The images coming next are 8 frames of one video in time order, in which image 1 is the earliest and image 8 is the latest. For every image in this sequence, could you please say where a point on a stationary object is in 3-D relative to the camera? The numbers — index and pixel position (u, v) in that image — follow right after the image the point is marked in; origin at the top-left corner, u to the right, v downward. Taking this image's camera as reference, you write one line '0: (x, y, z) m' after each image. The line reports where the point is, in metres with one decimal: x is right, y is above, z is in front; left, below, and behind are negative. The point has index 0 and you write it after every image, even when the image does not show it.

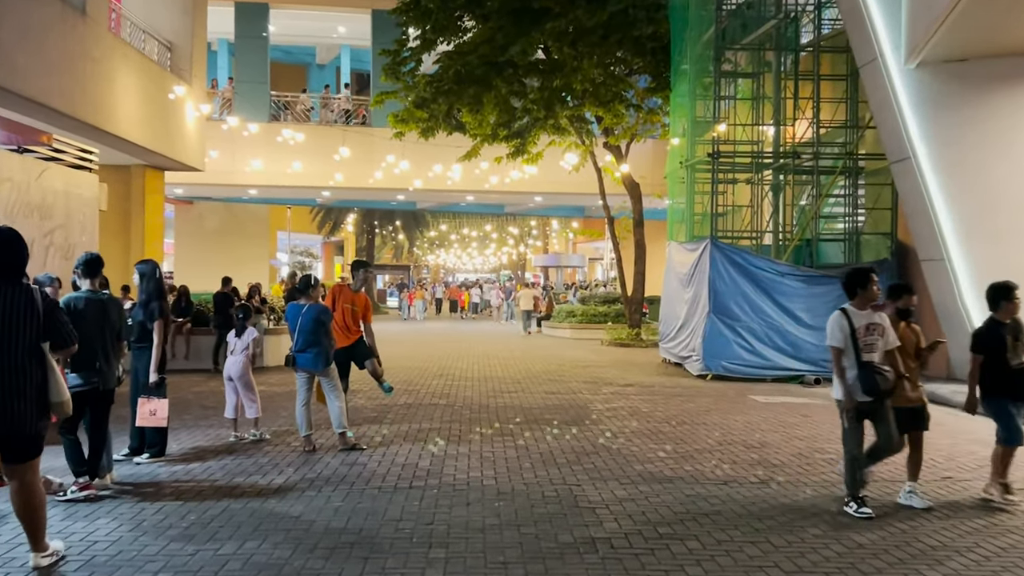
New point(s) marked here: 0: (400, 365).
0: (-1.9, -1.3, +16.0) m
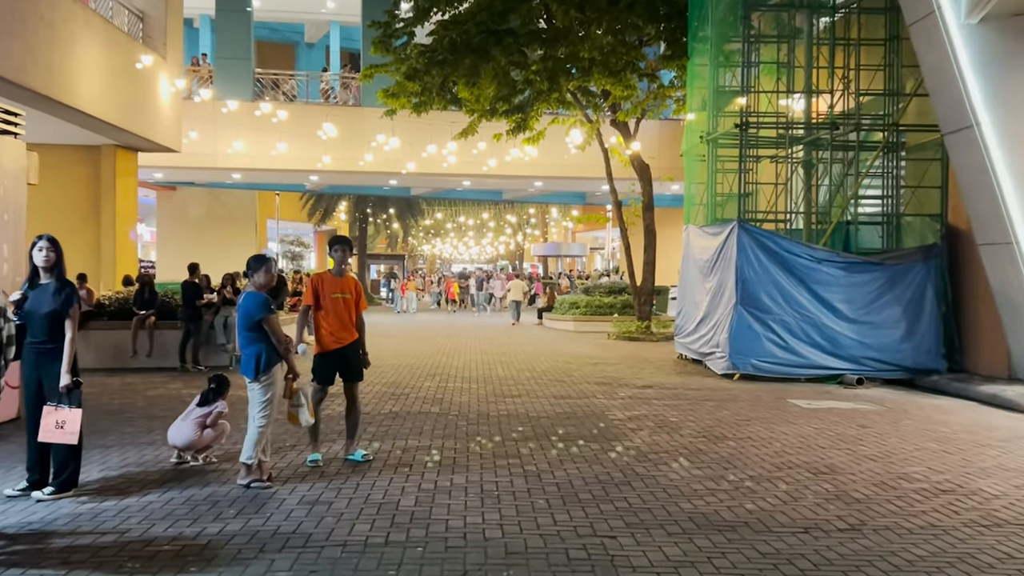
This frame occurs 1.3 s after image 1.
0: (-1.8, -1.1, +14.3) m
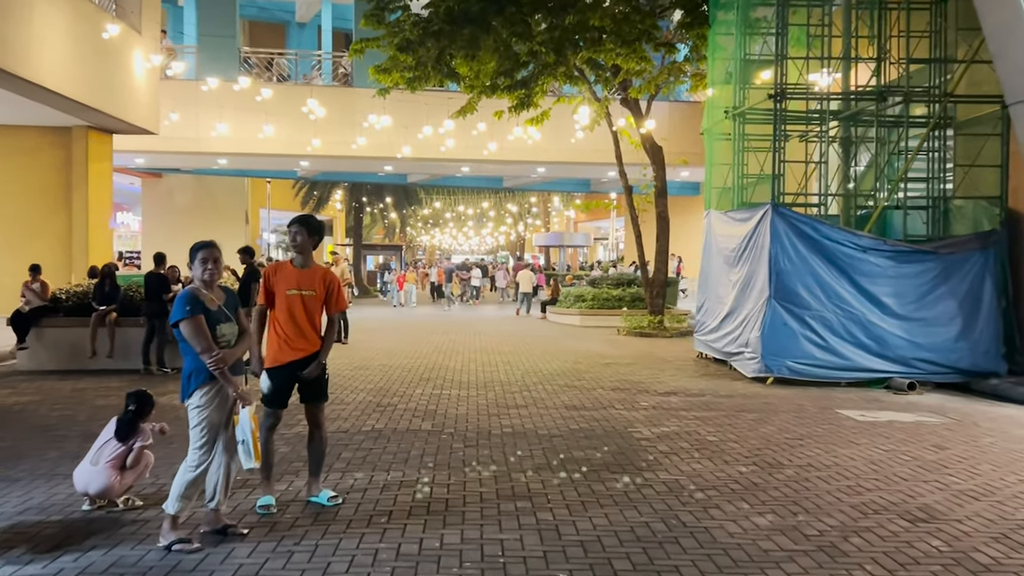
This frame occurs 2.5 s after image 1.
0: (-1.8, -1.0, +12.8) m
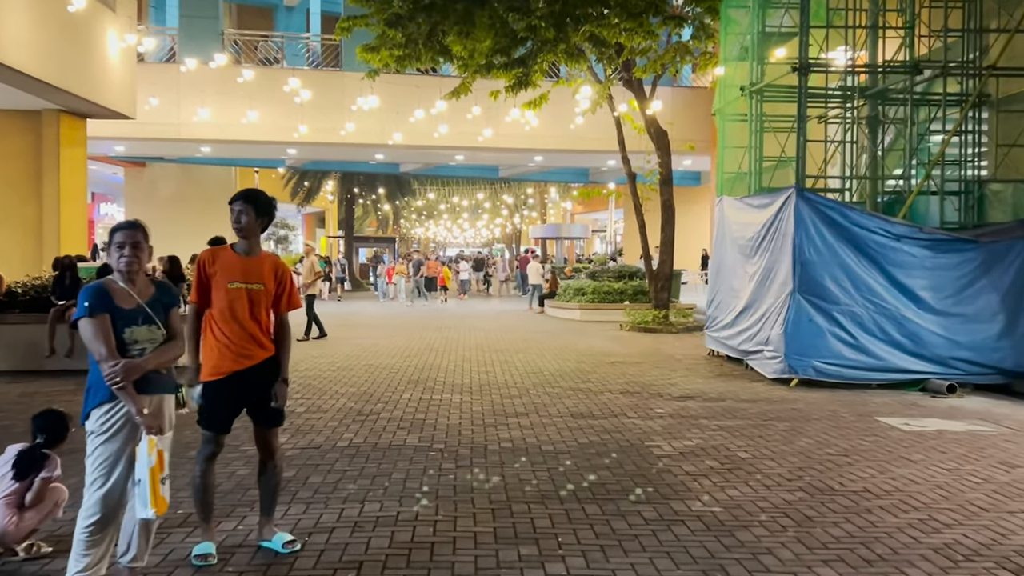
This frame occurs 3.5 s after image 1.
0: (-1.8, -0.9, +11.8) m
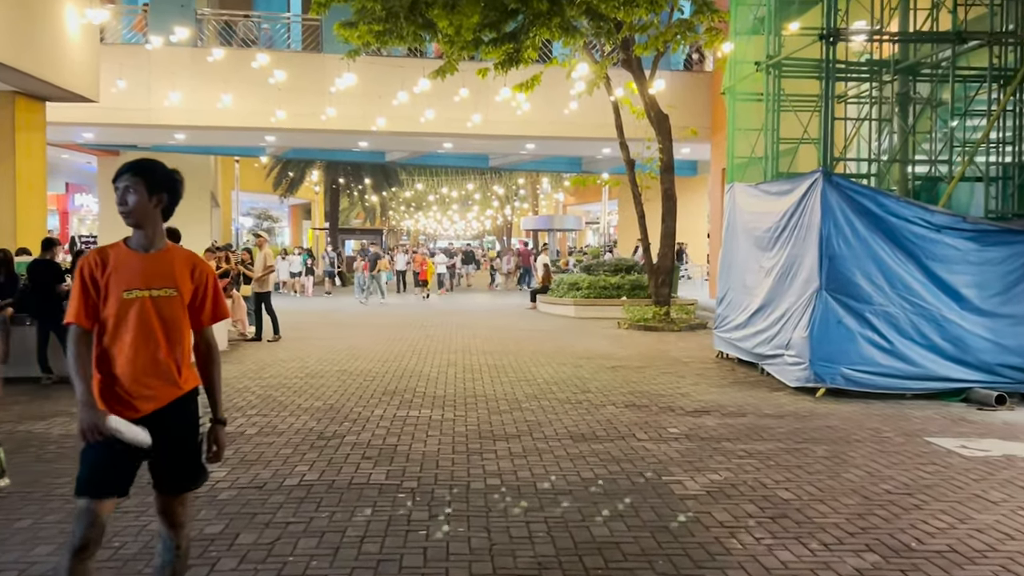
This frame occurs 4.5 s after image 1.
0: (-1.9, -0.9, +10.5) m
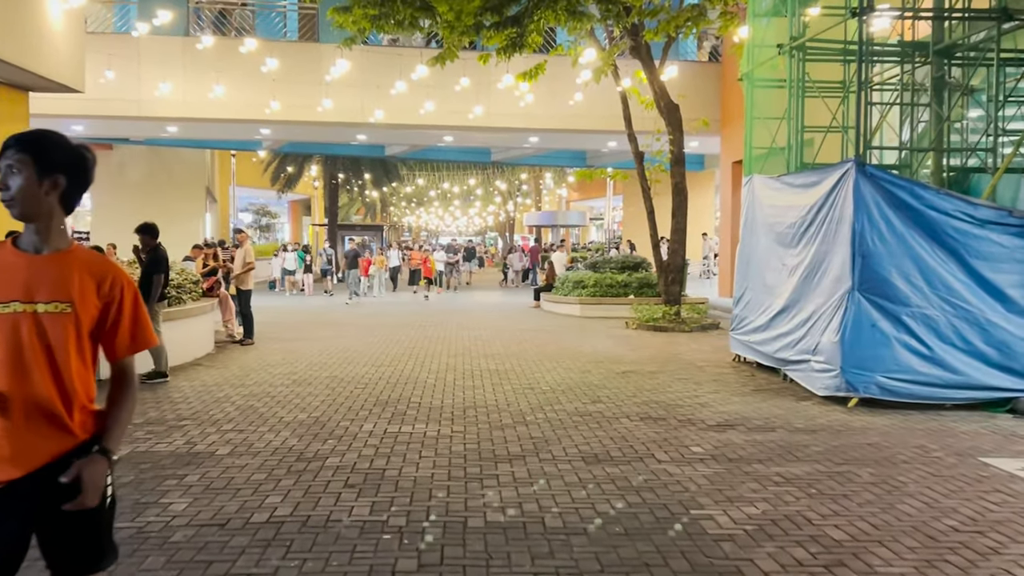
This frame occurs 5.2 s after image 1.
0: (-1.9, -0.9, +9.8) m
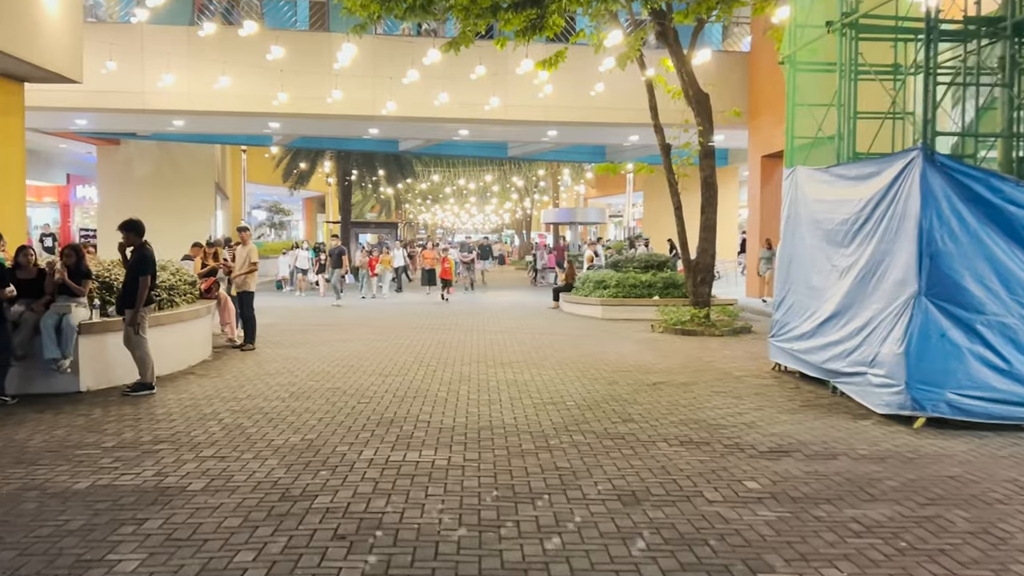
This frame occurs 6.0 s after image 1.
0: (-1.7, -0.9, +8.9) m
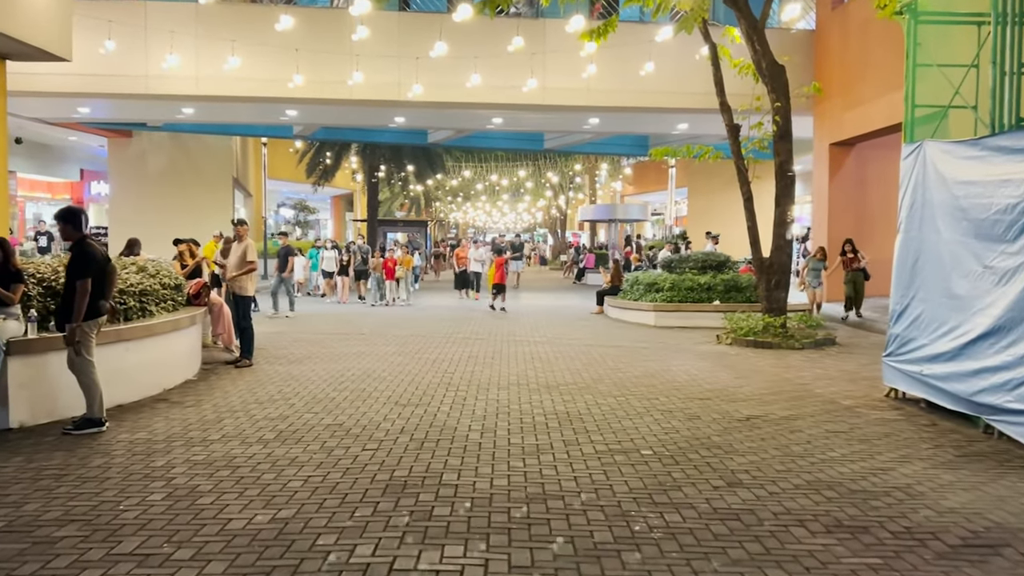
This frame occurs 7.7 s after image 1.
0: (-1.3, -1.0, +6.8) m
